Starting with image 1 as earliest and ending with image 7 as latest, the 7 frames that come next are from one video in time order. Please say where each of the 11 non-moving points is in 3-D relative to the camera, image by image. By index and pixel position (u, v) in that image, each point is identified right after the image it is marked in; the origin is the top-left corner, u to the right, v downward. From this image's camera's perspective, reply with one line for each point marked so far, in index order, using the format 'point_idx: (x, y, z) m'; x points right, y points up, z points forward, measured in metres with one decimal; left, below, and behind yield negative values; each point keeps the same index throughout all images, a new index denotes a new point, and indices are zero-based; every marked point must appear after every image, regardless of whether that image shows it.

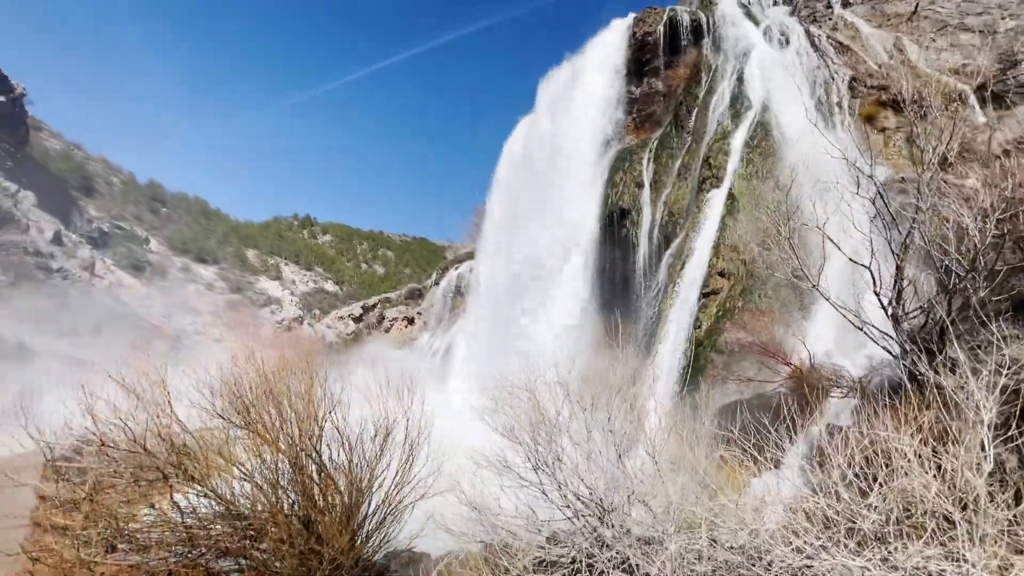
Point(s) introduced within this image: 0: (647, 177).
0: (+4.1, +3.3, +18.5) m
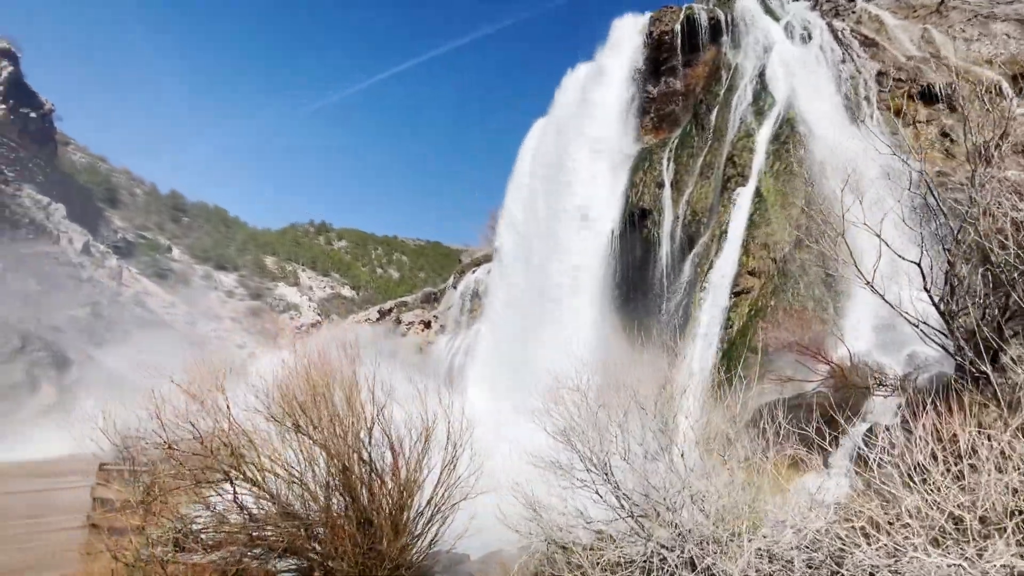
0: (+4.7, +3.3, +18.4) m
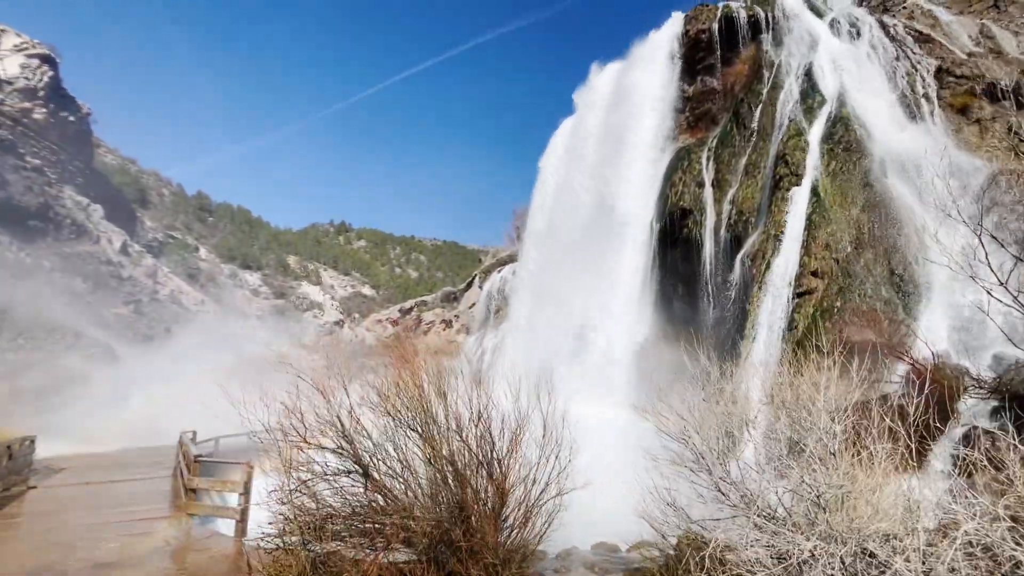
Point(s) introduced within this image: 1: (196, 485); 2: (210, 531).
0: (+5.9, +3.3, +18.2) m
1: (-5.5, -3.4, +10.4) m
2: (-5.3, -4.3, +10.6) m
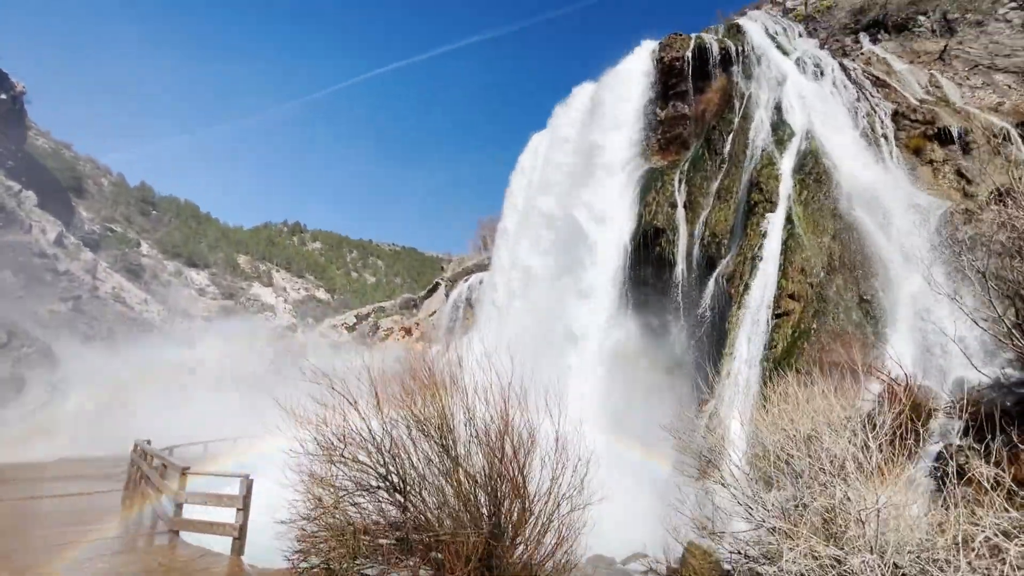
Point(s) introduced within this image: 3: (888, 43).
0: (+5.3, +2.8, +19.1) m
1: (-5.4, -3.5, +10.0) m
2: (-5.2, -4.4, +10.2) m
3: (+11.7, +7.6, +18.9) m
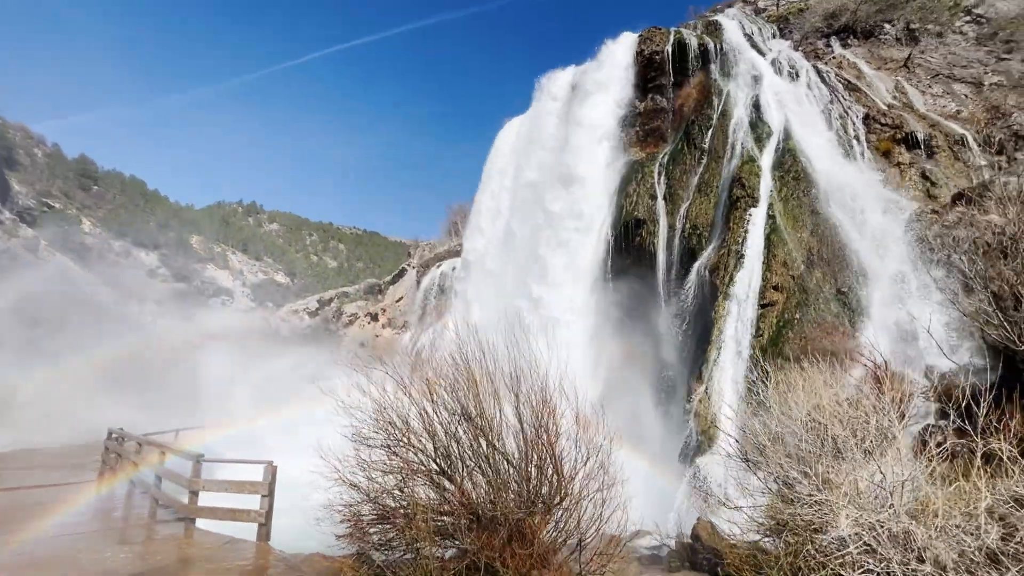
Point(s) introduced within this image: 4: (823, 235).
0: (+4.8, +3.1, +19.6) m
1: (-5.0, -3.2, +9.6) m
2: (-4.9, -4.1, +9.9) m
3: (+11.3, +7.8, +20.0) m
4: (+7.7, +1.3, +15.2) m
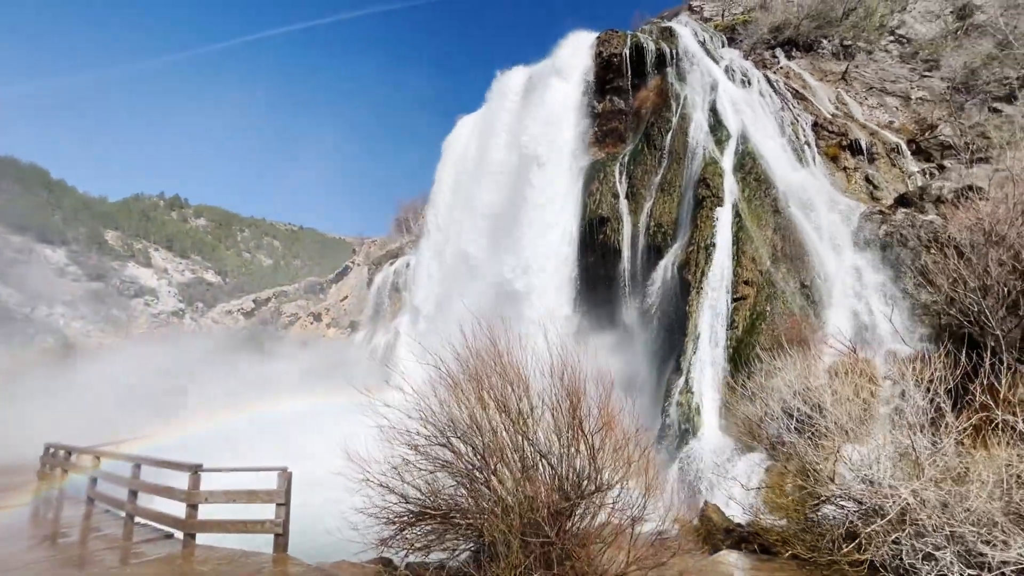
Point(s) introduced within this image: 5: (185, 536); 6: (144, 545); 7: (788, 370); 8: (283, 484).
0: (+3.7, +3.3, +20.1) m
1: (-4.5, -3.1, +8.9) m
2: (-4.4, -4.0, +9.2) m
3: (+10.1, +8.0, +21.5) m
4: (+7.2, +1.5, +16.2) m
5: (-4.9, -3.8, +9.2) m
6: (-5.9, -4.1, +9.8) m
7: (+5.3, -1.6, +11.8) m
8: (-3.2, -2.8, +8.6) m
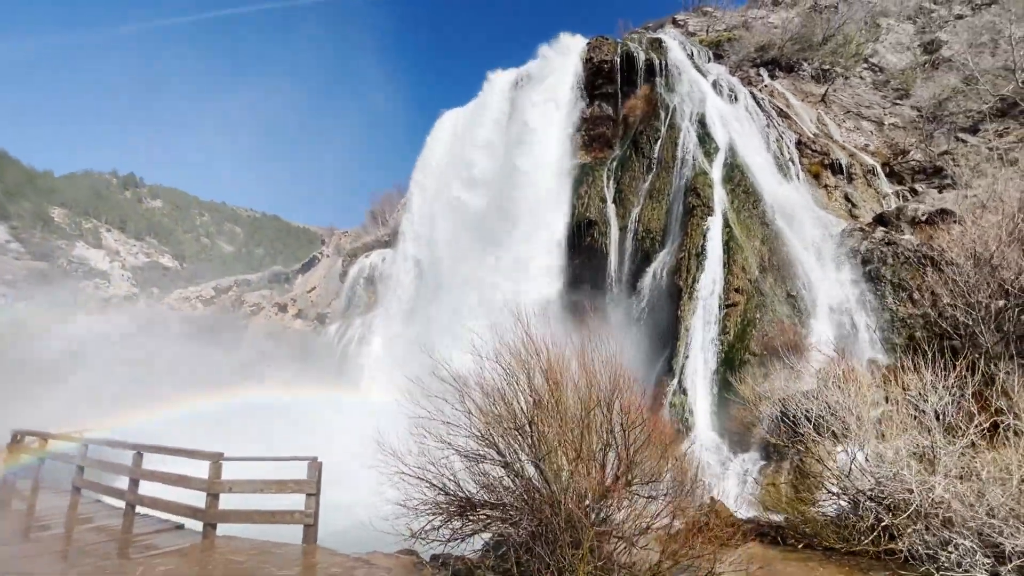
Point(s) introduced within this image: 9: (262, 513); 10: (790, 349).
0: (+3.4, +3.1, +20.4) m
1: (-4.0, -2.9, +8.4) m
2: (-4.0, -3.8, +8.7) m
3: (+9.8, +7.6, +22.3) m
4: (+7.2, +1.2, +16.8) m
5: (-4.5, -3.5, +8.6) m
6: (-5.5, -3.8, +9.1) m
7: (+5.6, -1.8, +12.2) m
8: (-2.7, -2.6, +8.2) m
9: (-3.4, -3.1, +8.2) m
10: (+6.7, -1.5, +14.5) m
